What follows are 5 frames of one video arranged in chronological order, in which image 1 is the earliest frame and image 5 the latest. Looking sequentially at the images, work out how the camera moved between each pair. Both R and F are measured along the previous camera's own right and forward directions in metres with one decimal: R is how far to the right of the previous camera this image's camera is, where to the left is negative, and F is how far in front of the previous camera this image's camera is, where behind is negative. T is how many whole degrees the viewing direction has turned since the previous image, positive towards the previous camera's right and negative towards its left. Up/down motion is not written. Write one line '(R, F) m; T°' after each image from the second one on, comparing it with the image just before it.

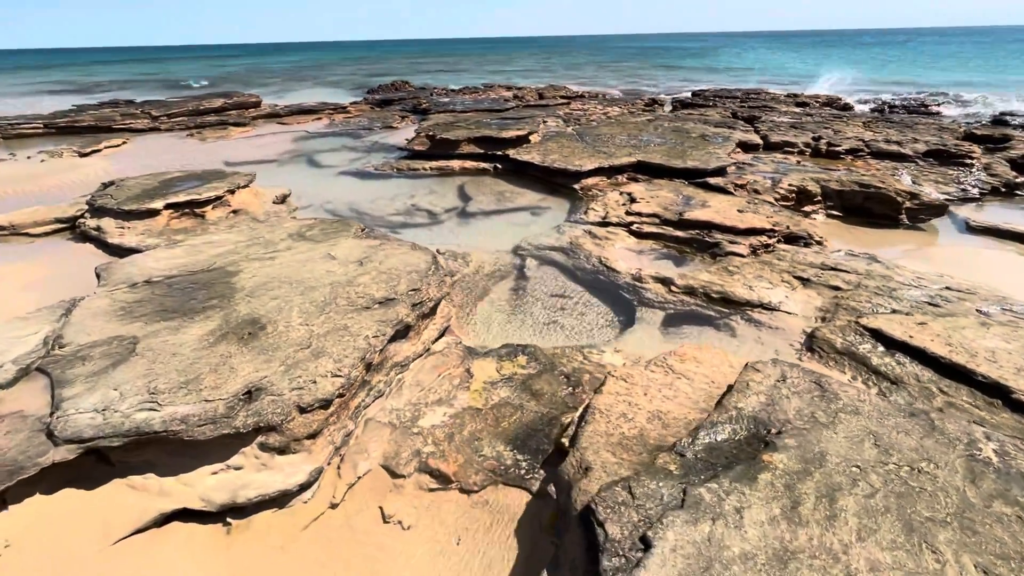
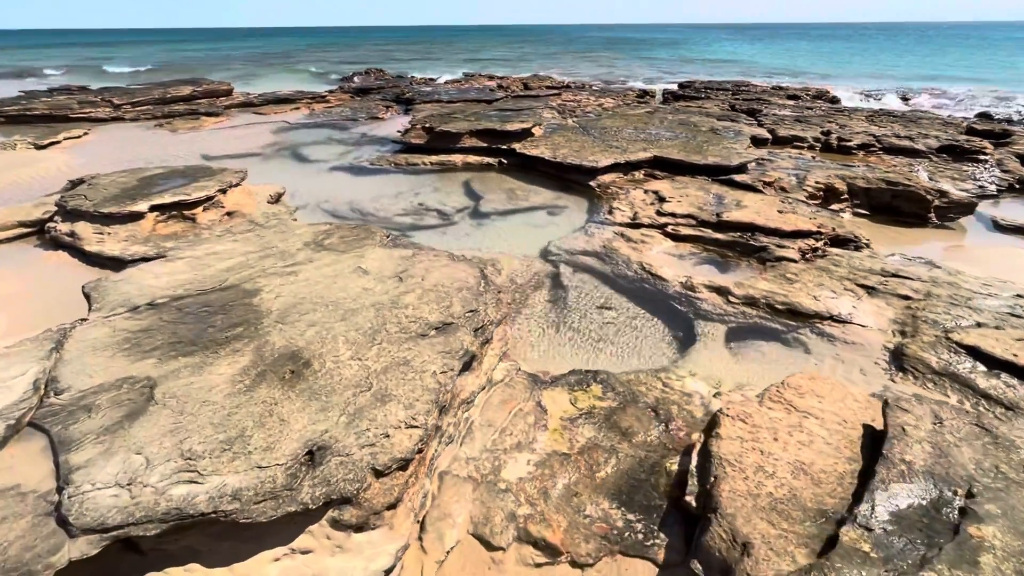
(-0.8, +0.6) m; +3°
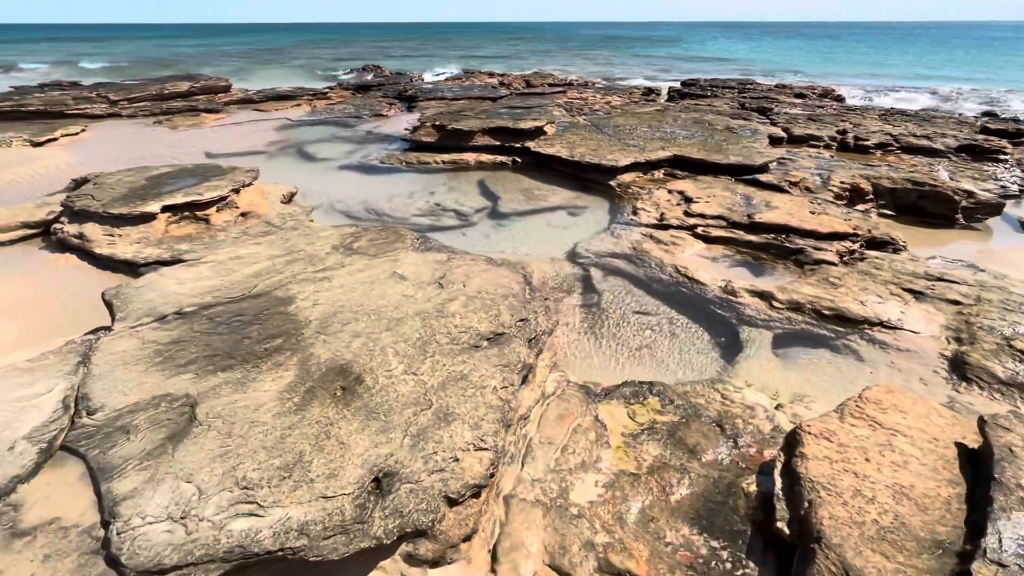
(-0.5, +0.2) m; +1°
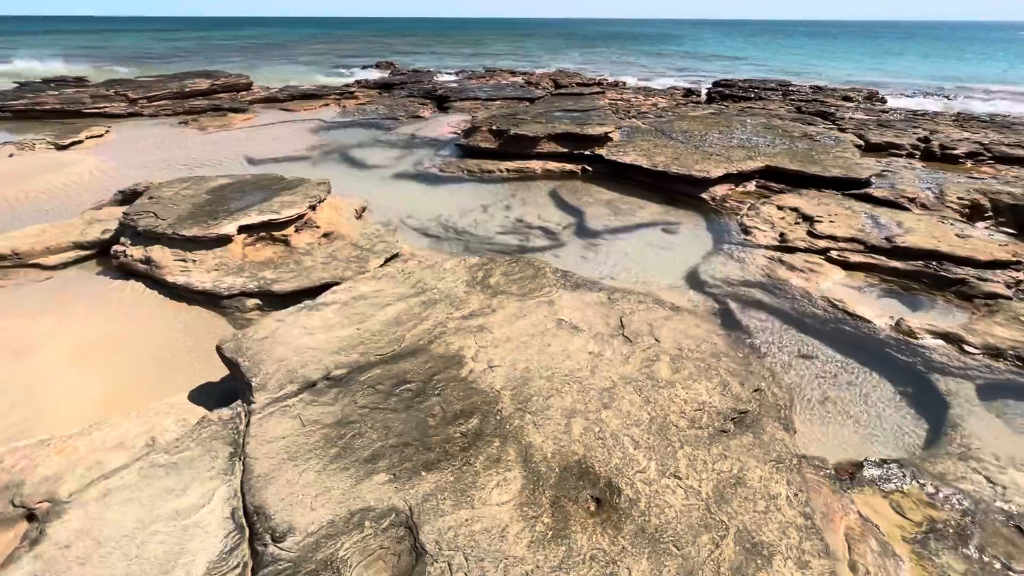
(-1.5, +0.8) m; +1°
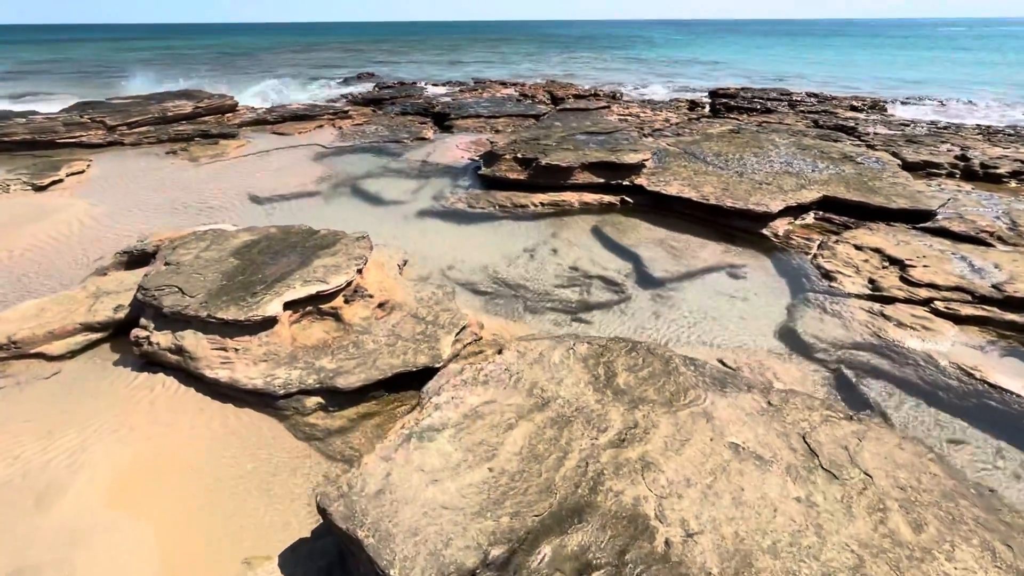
(-1.1, +0.8) m; +3°
